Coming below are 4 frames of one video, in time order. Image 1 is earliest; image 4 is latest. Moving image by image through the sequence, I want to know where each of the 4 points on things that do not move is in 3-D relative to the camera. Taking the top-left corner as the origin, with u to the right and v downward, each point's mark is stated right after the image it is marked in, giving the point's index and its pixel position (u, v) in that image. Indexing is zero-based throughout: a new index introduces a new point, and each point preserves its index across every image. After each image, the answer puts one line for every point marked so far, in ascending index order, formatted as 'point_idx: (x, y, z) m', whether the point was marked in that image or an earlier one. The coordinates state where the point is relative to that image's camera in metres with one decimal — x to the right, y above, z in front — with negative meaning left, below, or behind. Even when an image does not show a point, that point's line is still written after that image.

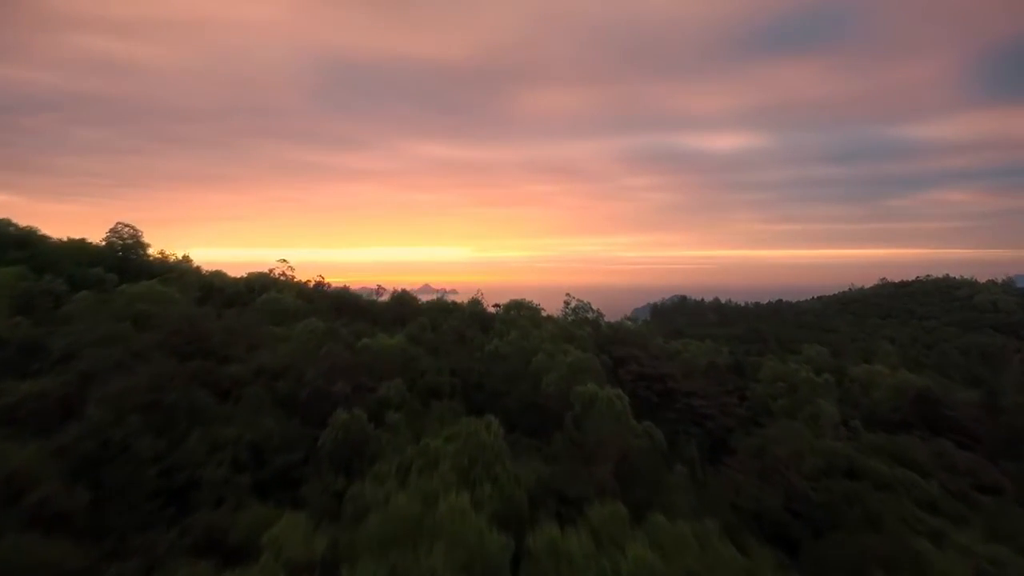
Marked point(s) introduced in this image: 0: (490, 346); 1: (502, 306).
0: (-0.6, -1.6, +11.9) m
1: (-0.4, -0.6, +16.0) m
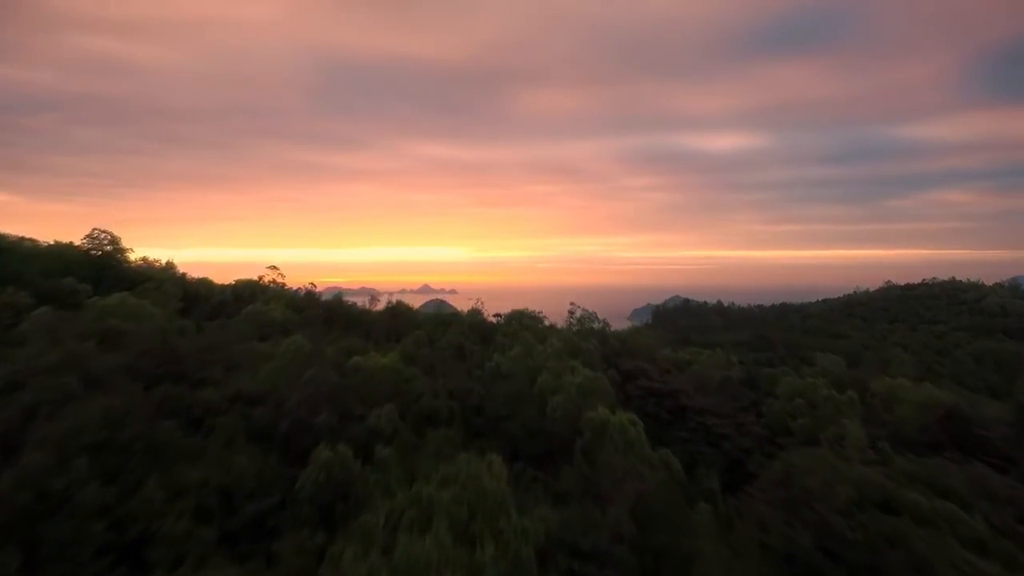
0: (-0.5, -1.9, +11.1) m
1: (-0.3, -1.0, +15.1) m
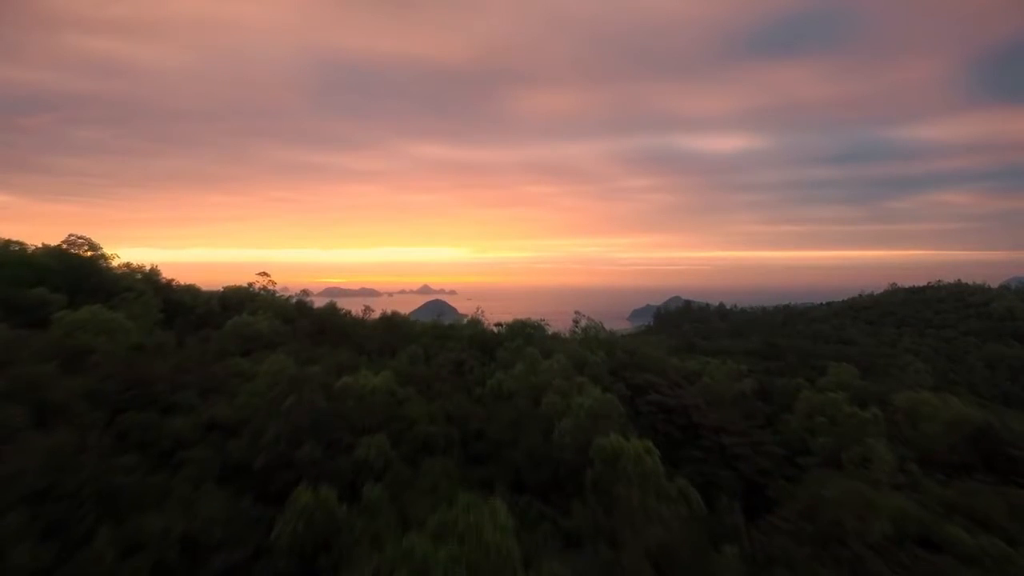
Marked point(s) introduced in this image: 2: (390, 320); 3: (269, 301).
0: (-0.5, -2.2, +10.3) m
1: (-0.2, -1.2, +14.3) m
2: (-3.6, -0.9, +13.1) m
3: (-8.4, -0.4, +15.3) m
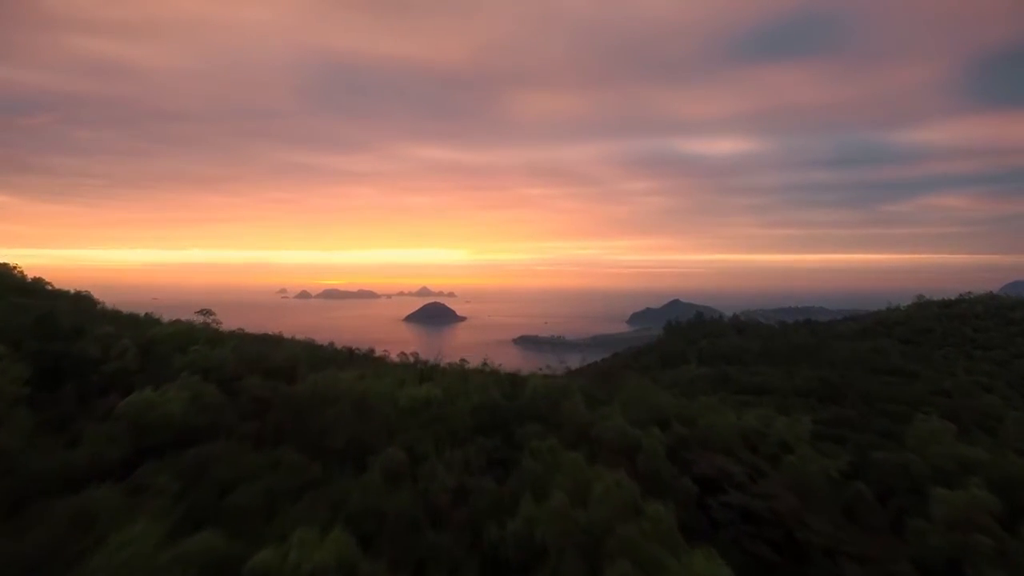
0: (+0.1, -3.4, +6.4) m
1: (+0.3, -2.5, +10.4) m
2: (-3.1, -2.2, +9.2) m
3: (-7.9, -1.7, +11.4) m
